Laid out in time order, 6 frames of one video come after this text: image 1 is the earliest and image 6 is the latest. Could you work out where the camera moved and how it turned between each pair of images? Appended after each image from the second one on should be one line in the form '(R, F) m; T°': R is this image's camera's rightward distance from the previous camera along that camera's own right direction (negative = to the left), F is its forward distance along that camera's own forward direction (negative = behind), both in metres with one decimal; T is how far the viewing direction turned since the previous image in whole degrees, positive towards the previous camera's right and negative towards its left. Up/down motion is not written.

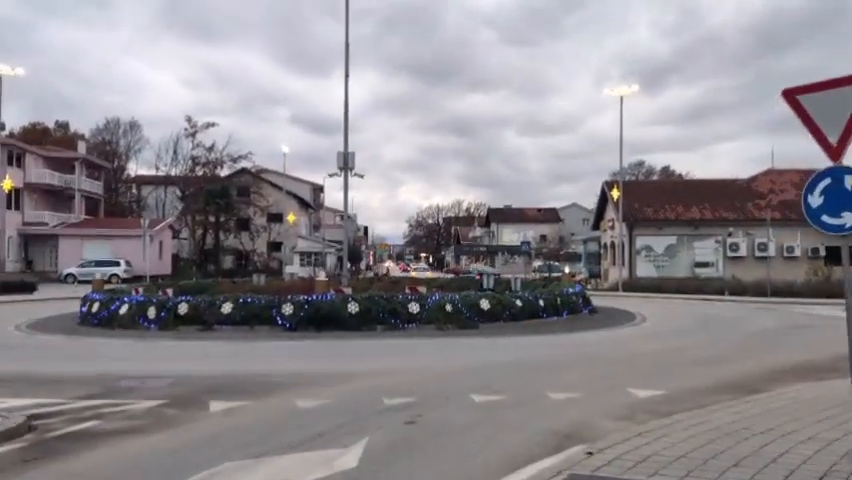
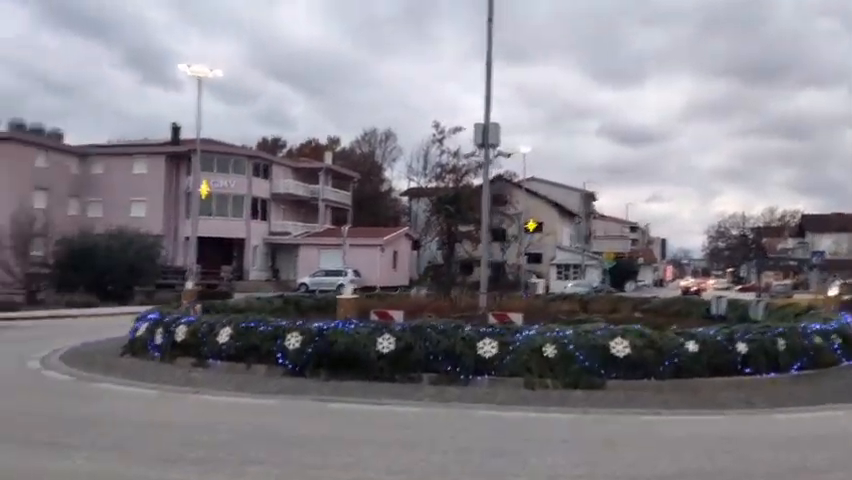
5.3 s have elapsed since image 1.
(+4.2, +9.4) m; -24°
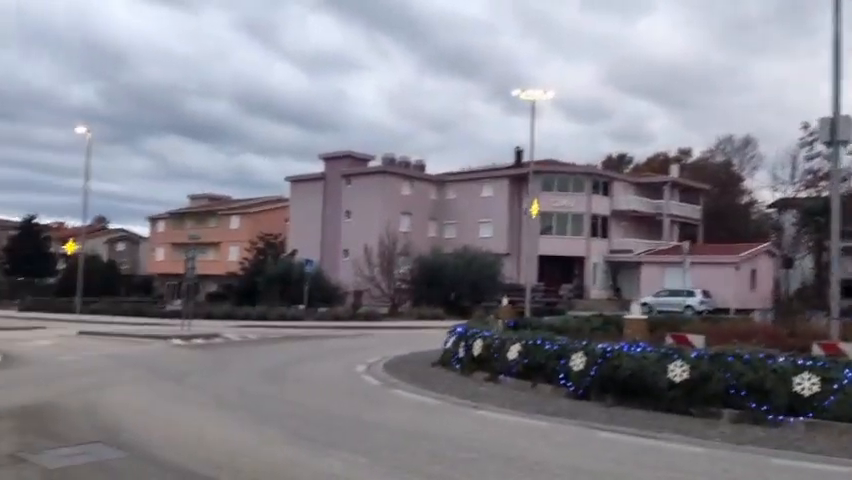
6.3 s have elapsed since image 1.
(+1.2, +0.9) m; -28°
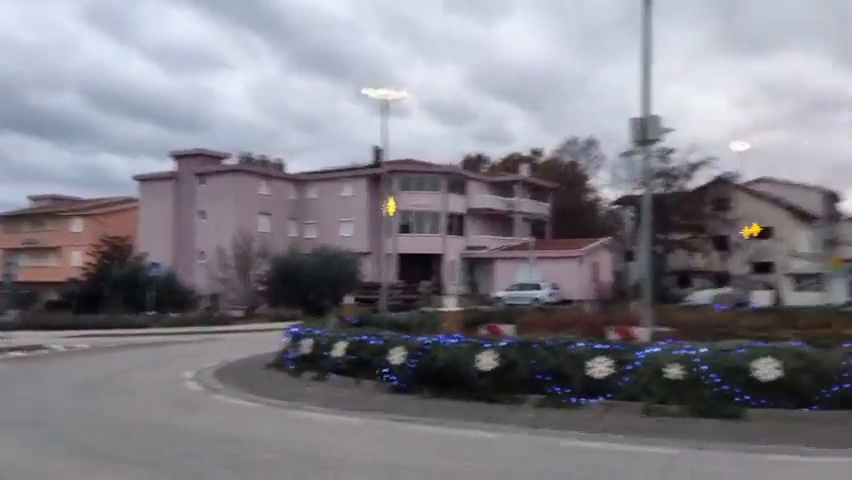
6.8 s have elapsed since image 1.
(+1.0, -0.1) m; +10°
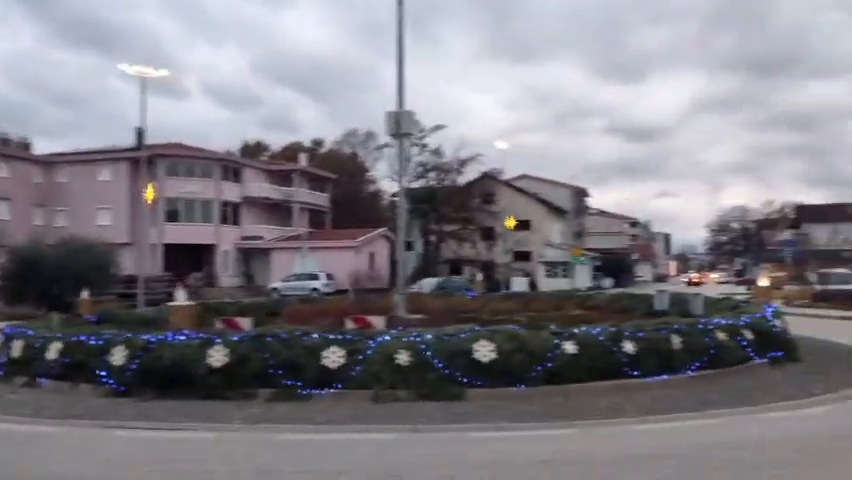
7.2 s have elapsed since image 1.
(+1.0, +0.1) m; +17°
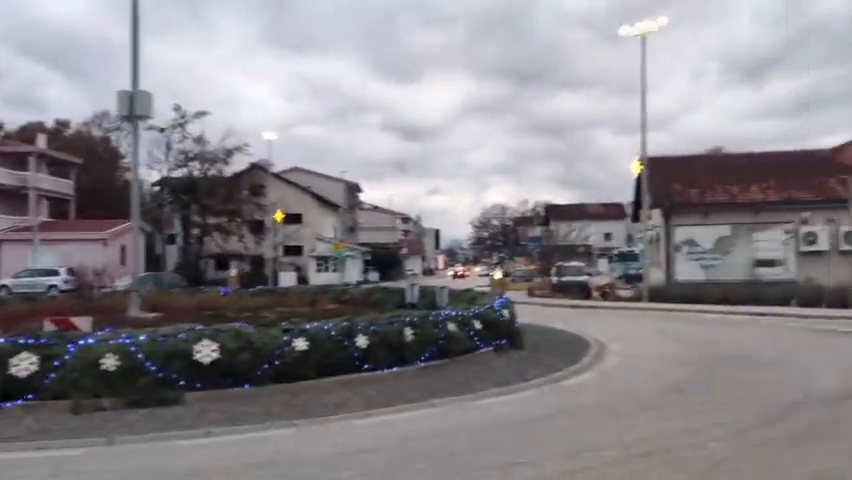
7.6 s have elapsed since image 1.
(+0.9, +0.4) m; +18°
